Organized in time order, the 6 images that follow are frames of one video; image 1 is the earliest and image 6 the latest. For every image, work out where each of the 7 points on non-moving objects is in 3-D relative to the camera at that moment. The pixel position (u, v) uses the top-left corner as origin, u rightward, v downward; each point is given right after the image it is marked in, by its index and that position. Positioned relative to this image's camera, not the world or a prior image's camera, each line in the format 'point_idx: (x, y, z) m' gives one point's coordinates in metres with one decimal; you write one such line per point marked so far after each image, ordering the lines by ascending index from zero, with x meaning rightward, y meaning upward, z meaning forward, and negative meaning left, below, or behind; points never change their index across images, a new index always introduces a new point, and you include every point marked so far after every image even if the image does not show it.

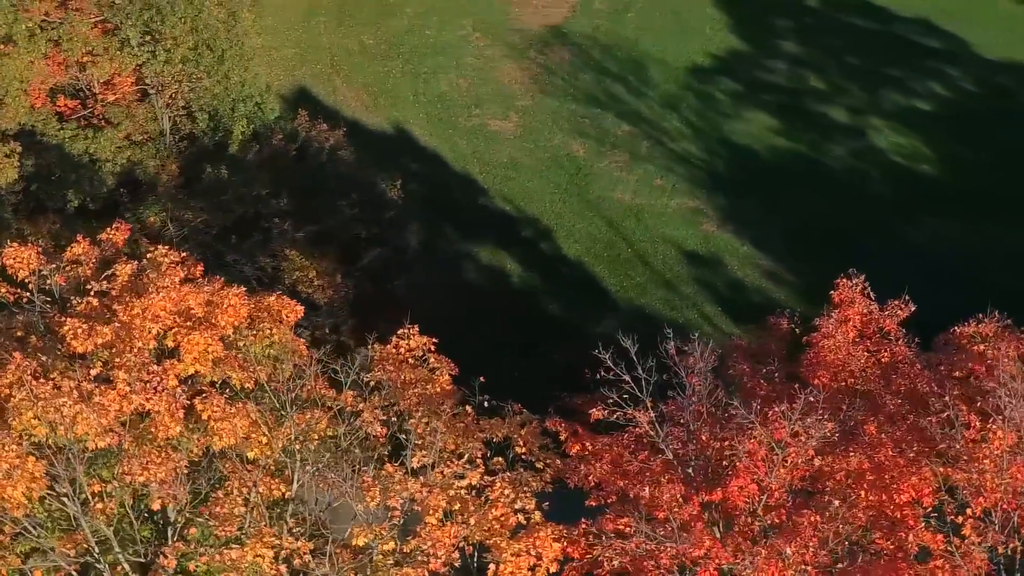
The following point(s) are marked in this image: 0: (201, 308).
0: (-3.1, -0.2, +11.4) m
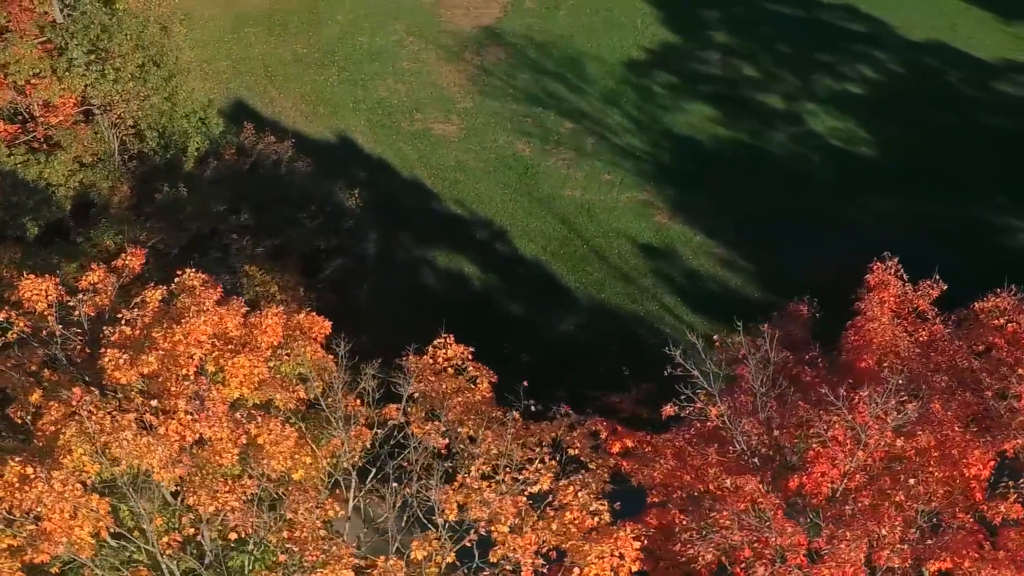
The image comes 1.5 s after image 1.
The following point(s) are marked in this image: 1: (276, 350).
0: (-2.6, -0.4, +11.2) m
1: (-2.3, -0.6, +11.4) m
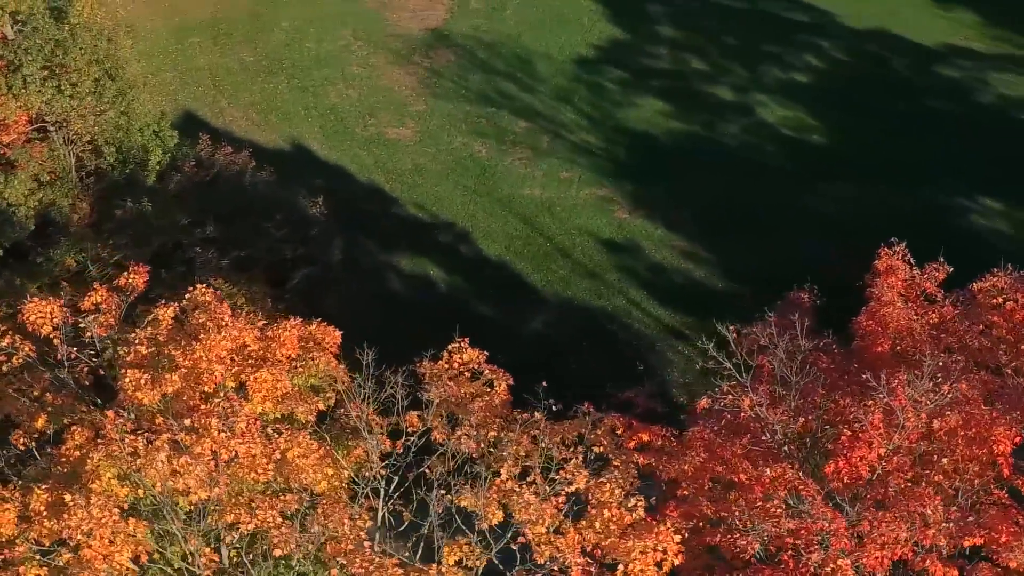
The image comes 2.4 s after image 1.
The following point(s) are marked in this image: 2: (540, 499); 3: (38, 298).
0: (-2.4, -0.5, +11.0) m
1: (-2.1, -0.7, +11.3) m
2: (+0.3, -1.9, +10.0) m
3: (-4.8, -0.1, +11.6) m
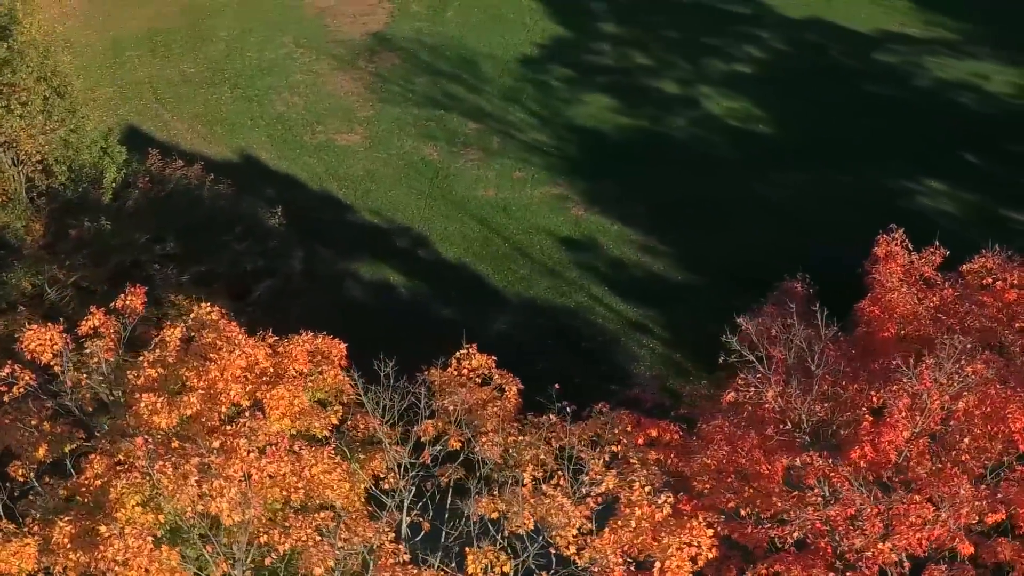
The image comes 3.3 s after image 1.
0: (-2.3, -0.7, +10.9) m
1: (-2.0, -0.9, +11.1) m
2: (+0.5, -1.9, +10.1) m
3: (-4.7, -0.4, +11.3) m
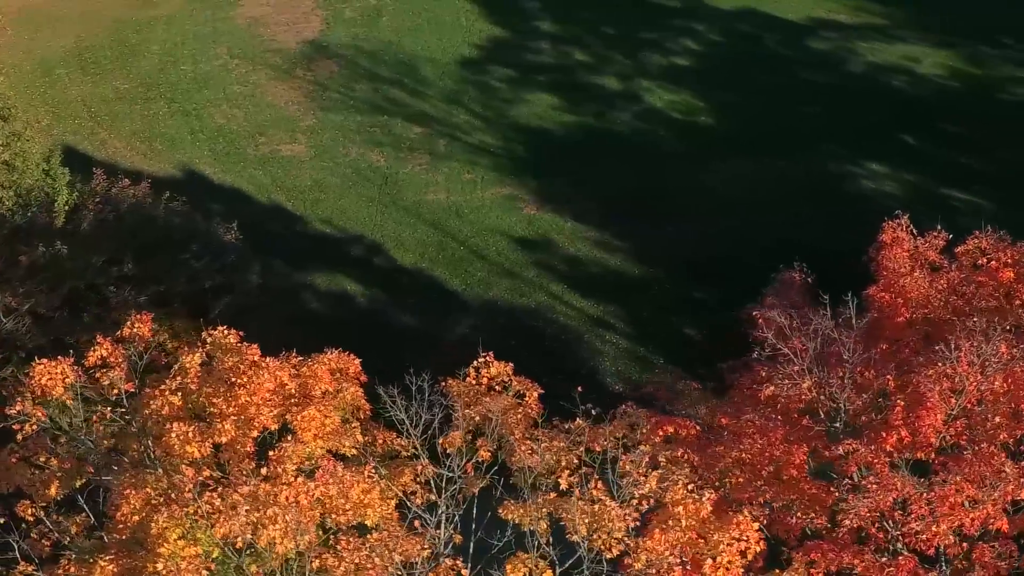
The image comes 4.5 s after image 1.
0: (-2.1, -0.9, +10.7) m
1: (-1.7, -1.0, +11.0) m
2: (+0.9, -1.9, +10.1) m
3: (-4.5, -0.7, +11.0) m
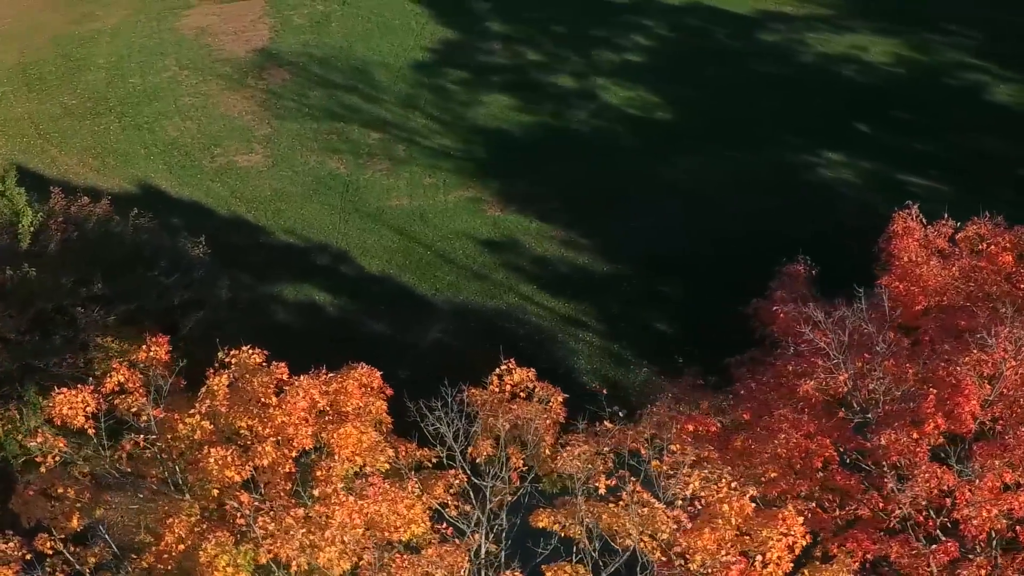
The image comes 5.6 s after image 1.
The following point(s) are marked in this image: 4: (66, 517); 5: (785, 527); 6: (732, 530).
0: (-1.8, -1.0, +10.5) m
1: (-1.4, -1.2, +10.8) m
2: (+1.3, -1.9, +10.1) m
3: (-4.2, -1.0, +10.7) m
4: (-4.1, -2.1, +10.6) m
5: (+2.2, -2.1, +9.8) m
6: (+1.8, -2.1, +9.8) m
